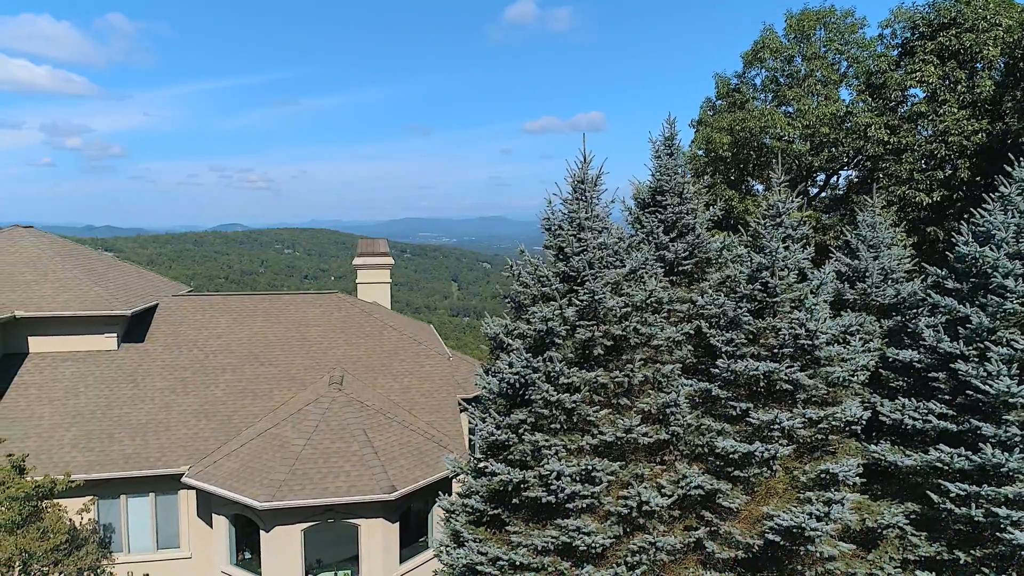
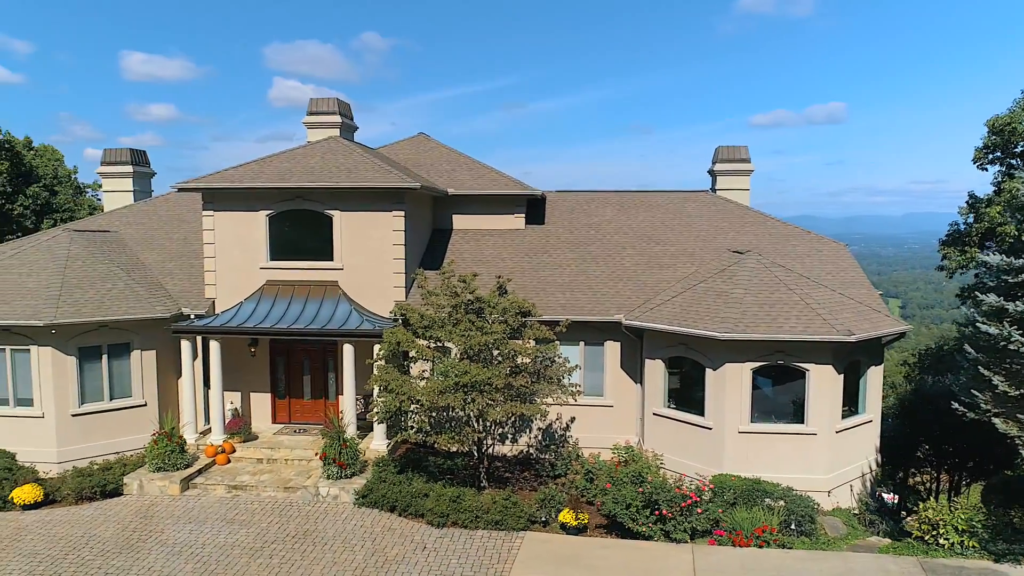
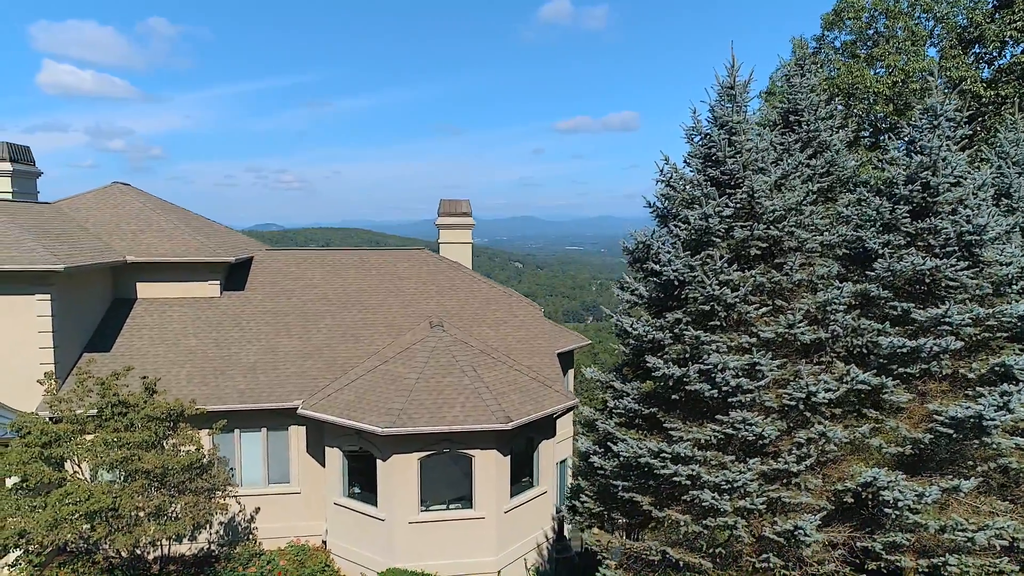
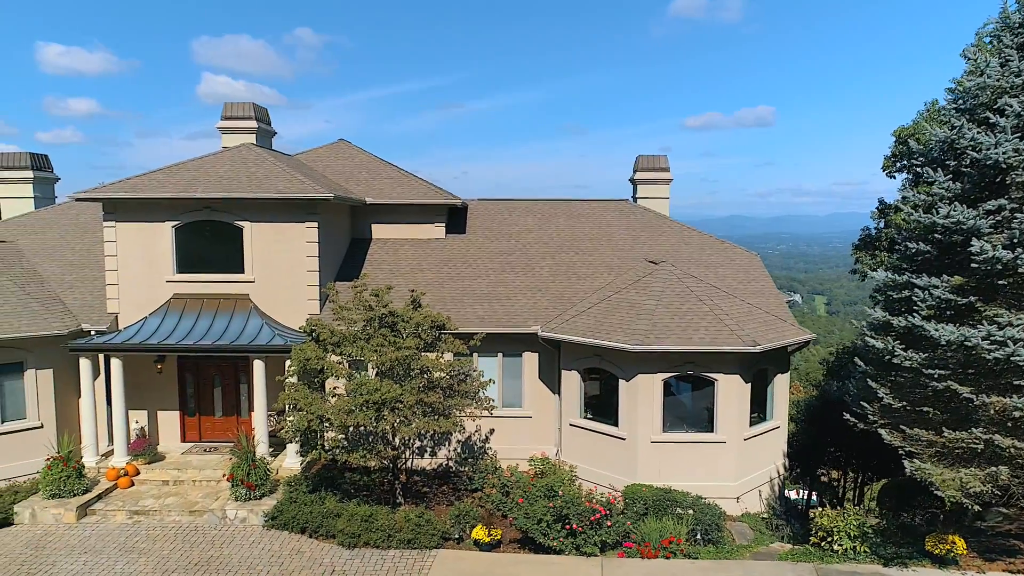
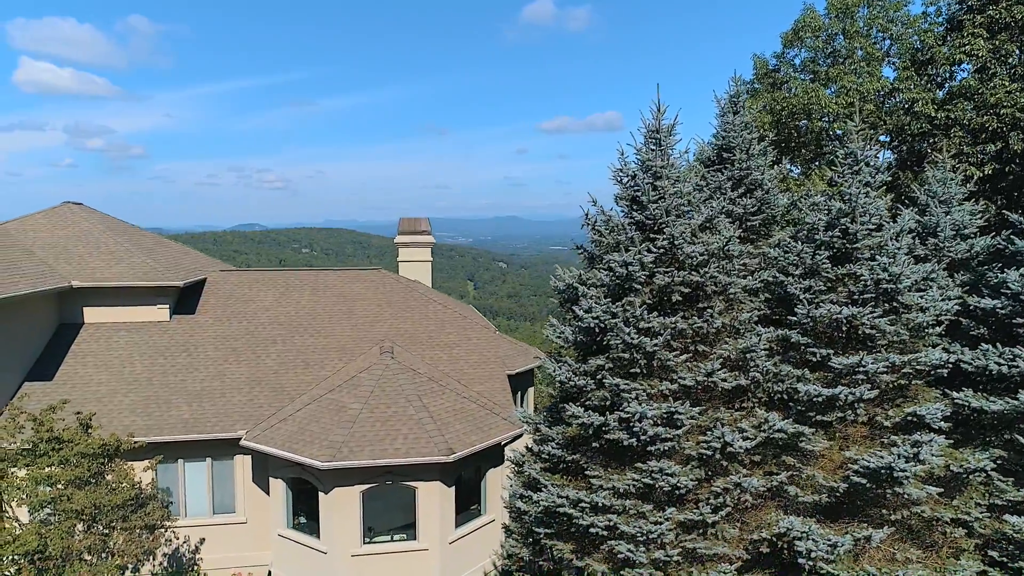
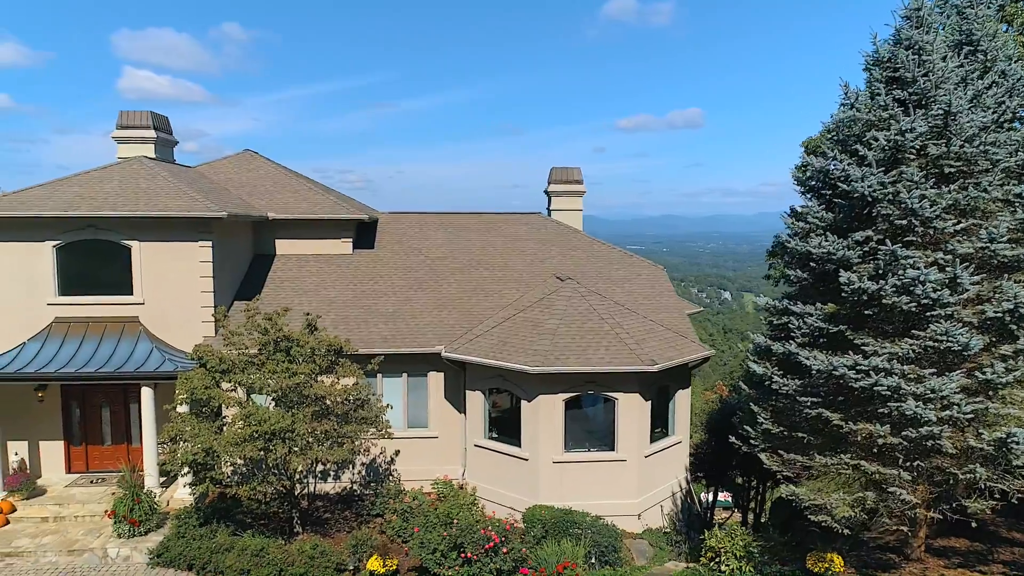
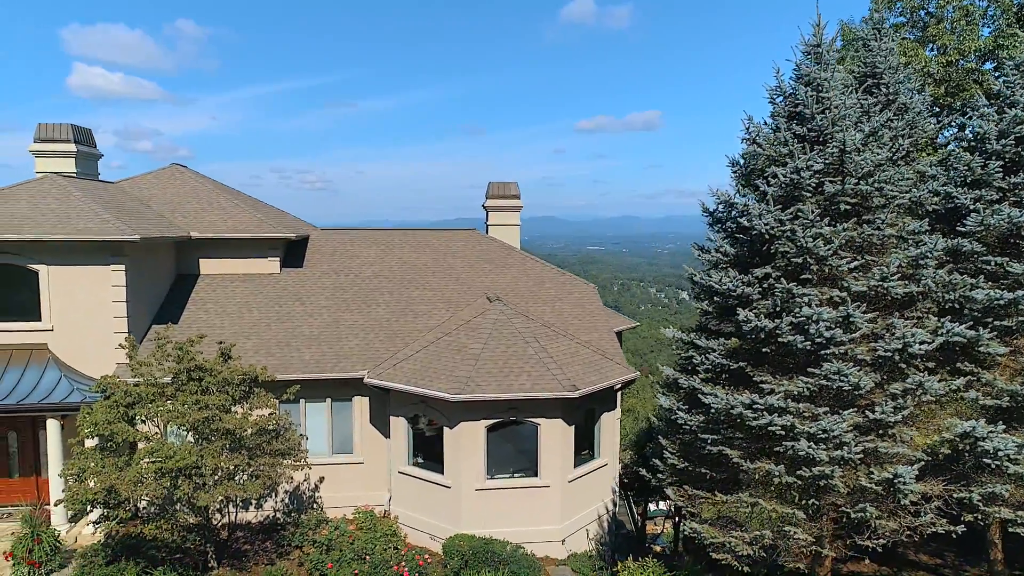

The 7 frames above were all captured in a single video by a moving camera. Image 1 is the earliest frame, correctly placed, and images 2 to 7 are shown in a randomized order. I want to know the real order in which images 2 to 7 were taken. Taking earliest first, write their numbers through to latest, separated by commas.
5, 3, 7, 6, 4, 2
